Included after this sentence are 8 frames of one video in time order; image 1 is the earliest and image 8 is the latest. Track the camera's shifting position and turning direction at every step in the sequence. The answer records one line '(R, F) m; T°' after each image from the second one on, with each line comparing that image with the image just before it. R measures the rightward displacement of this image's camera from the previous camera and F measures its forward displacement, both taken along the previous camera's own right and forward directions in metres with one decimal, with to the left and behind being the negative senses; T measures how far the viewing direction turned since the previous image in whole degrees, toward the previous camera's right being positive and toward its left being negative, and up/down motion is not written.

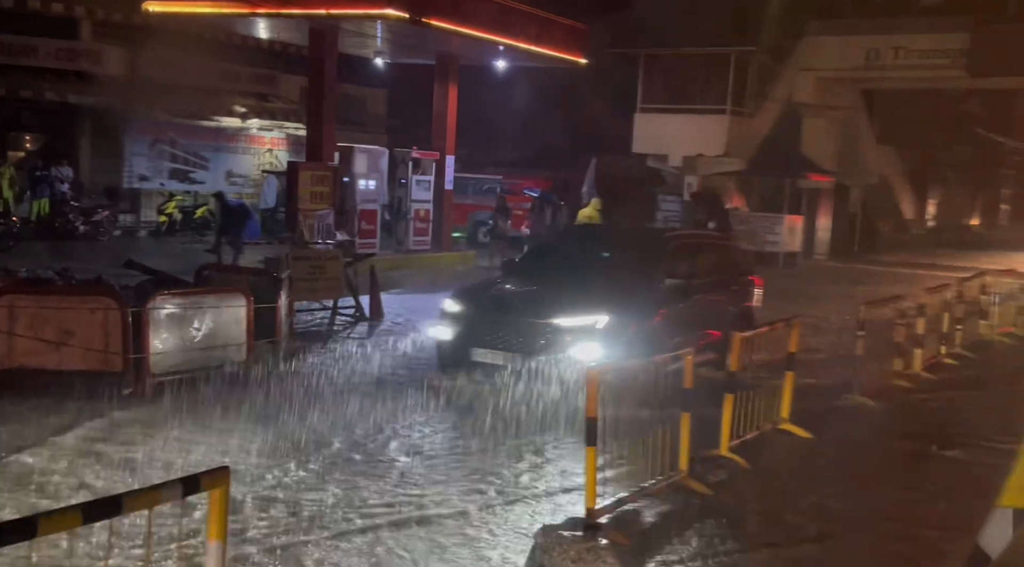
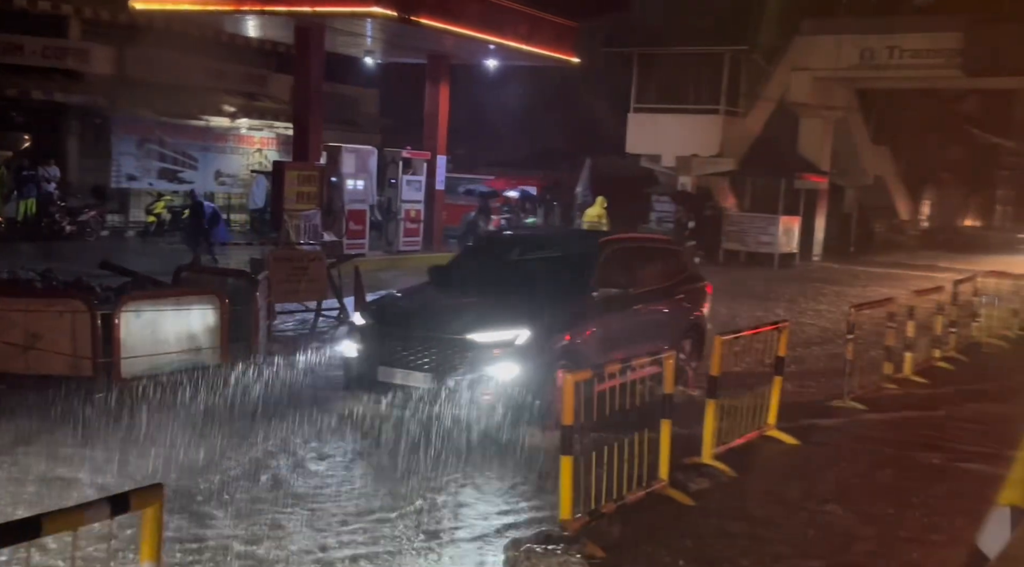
(+0.2, +0.2) m; 0°
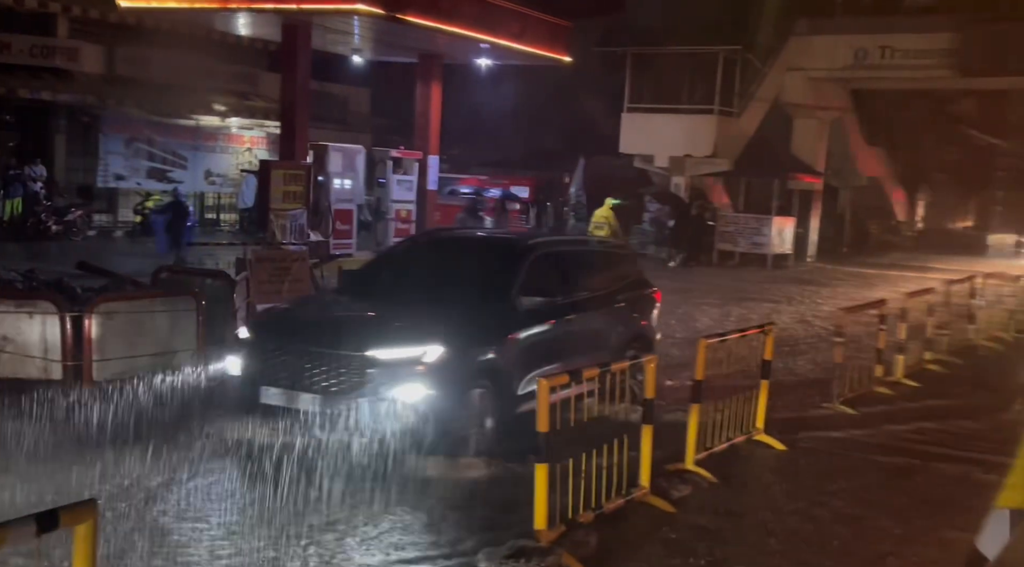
(+0.1, +0.2) m; 0°
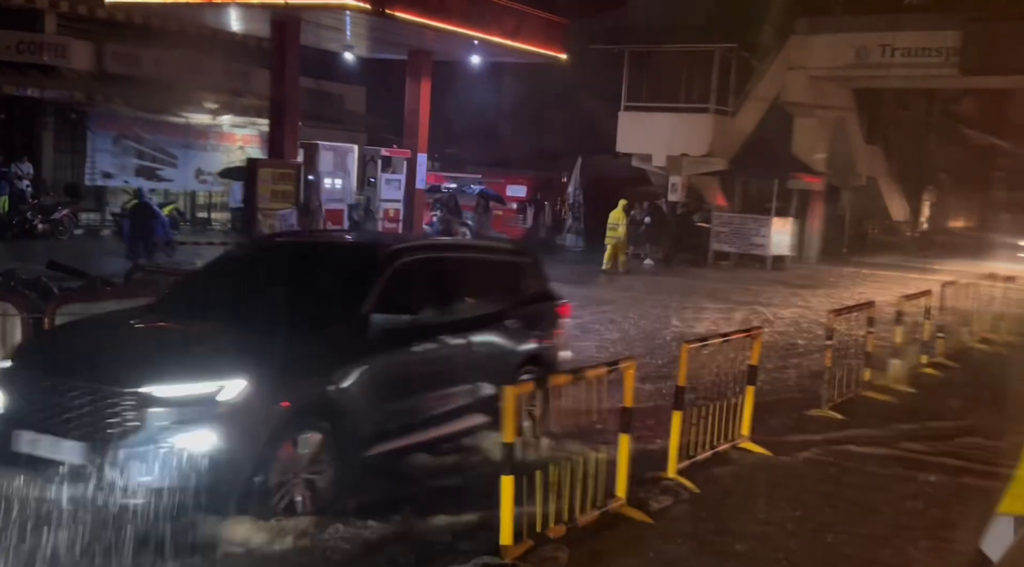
(+0.2, +0.3) m; 0°
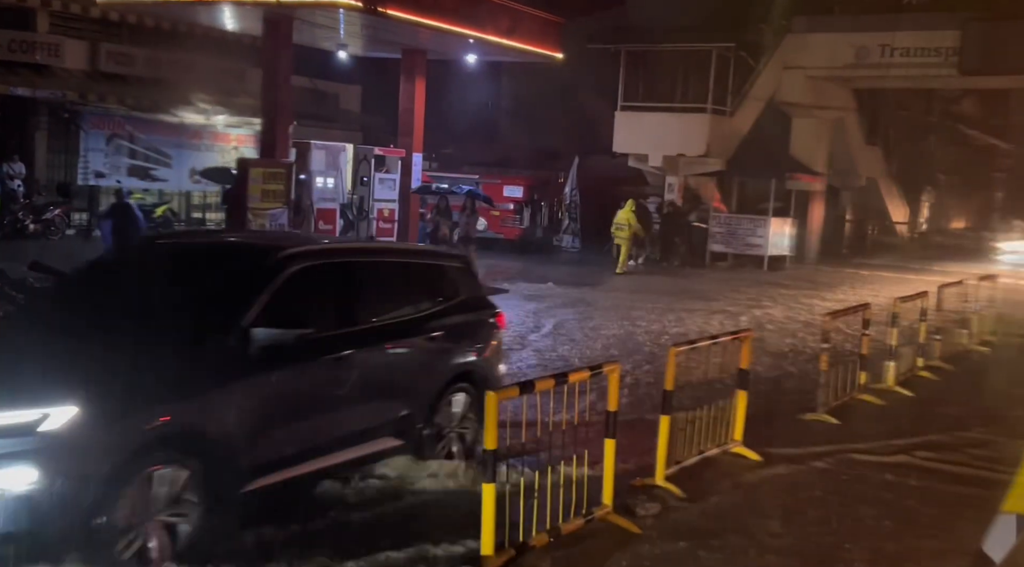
(+0.1, +0.2) m; 0°
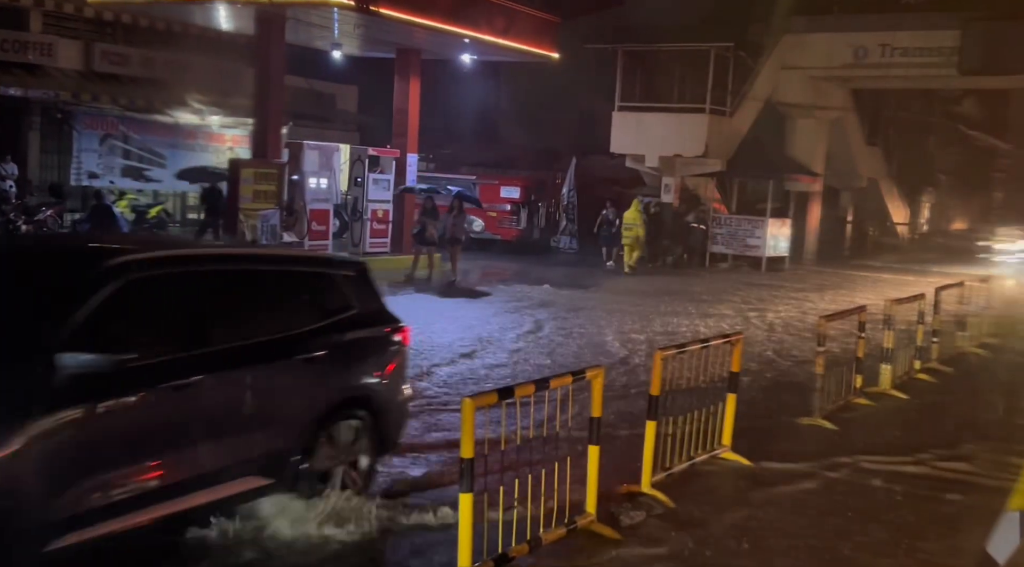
(+0.1, +0.2) m; 0°
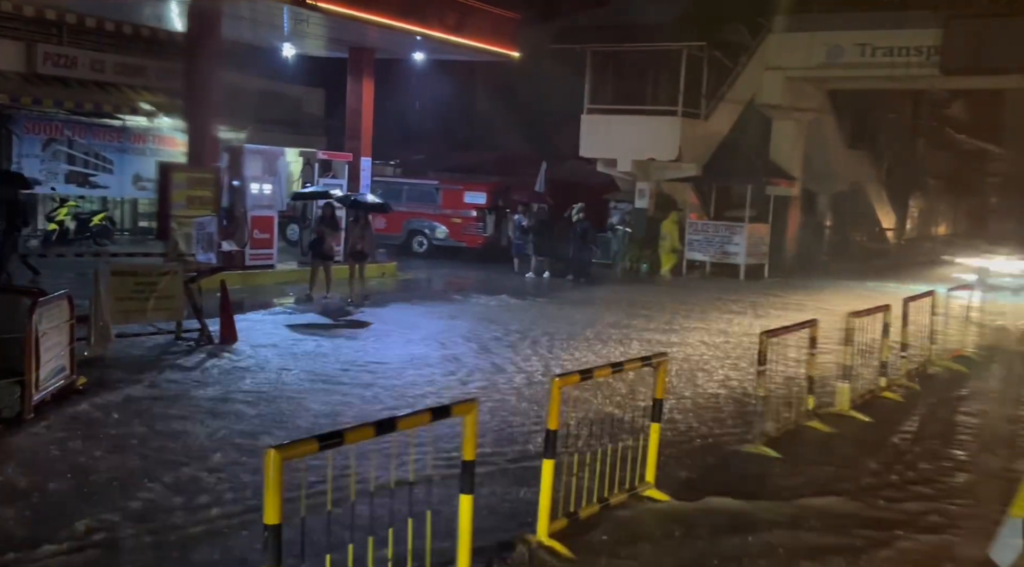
(+0.7, +1.0) m; 0°
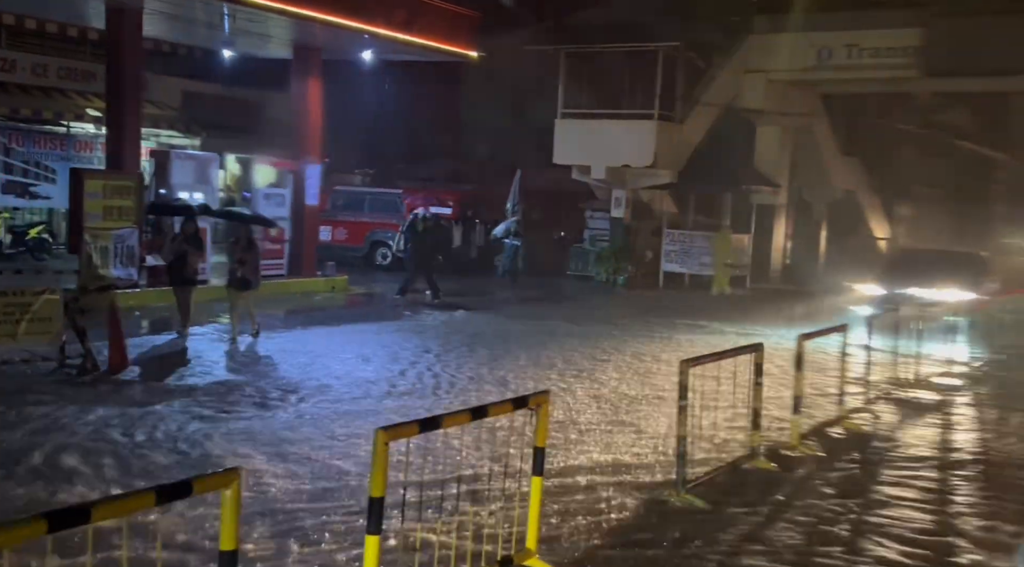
(+0.9, +1.3) m; 0°
